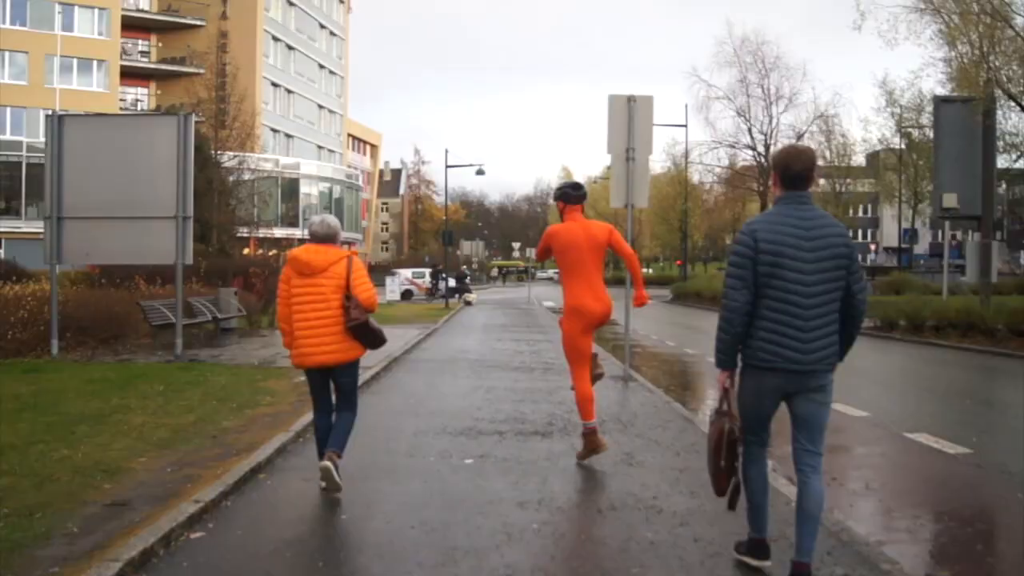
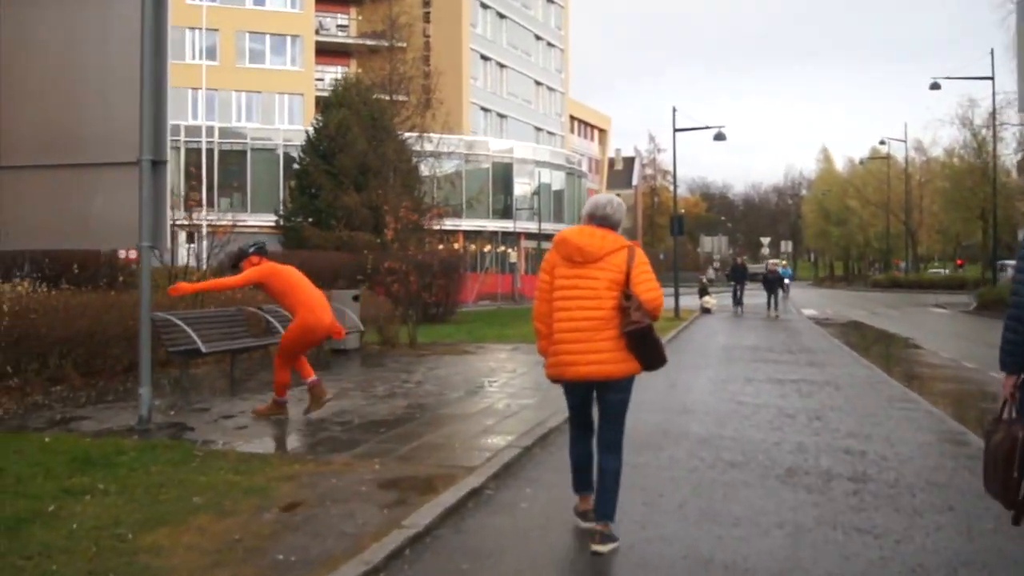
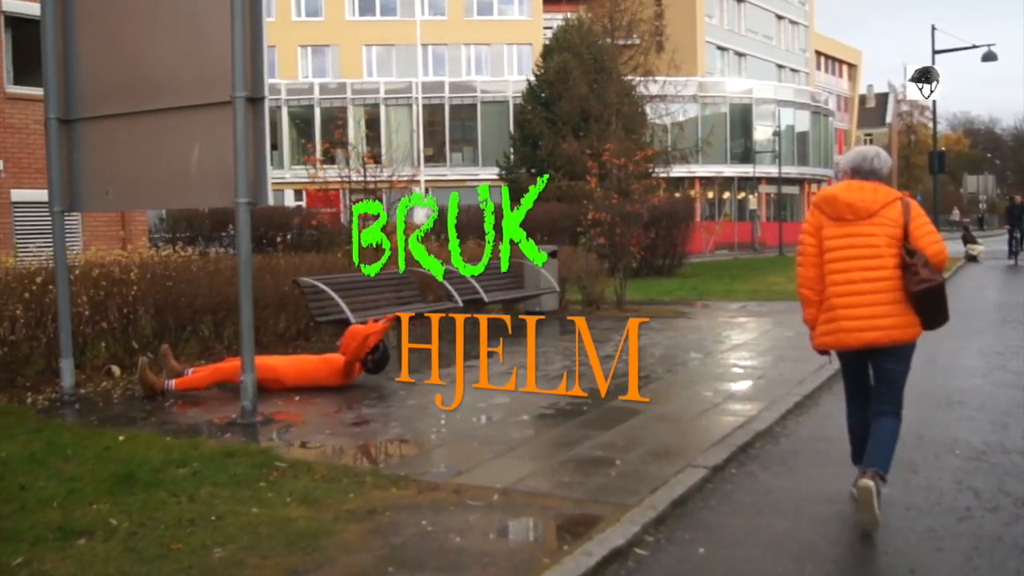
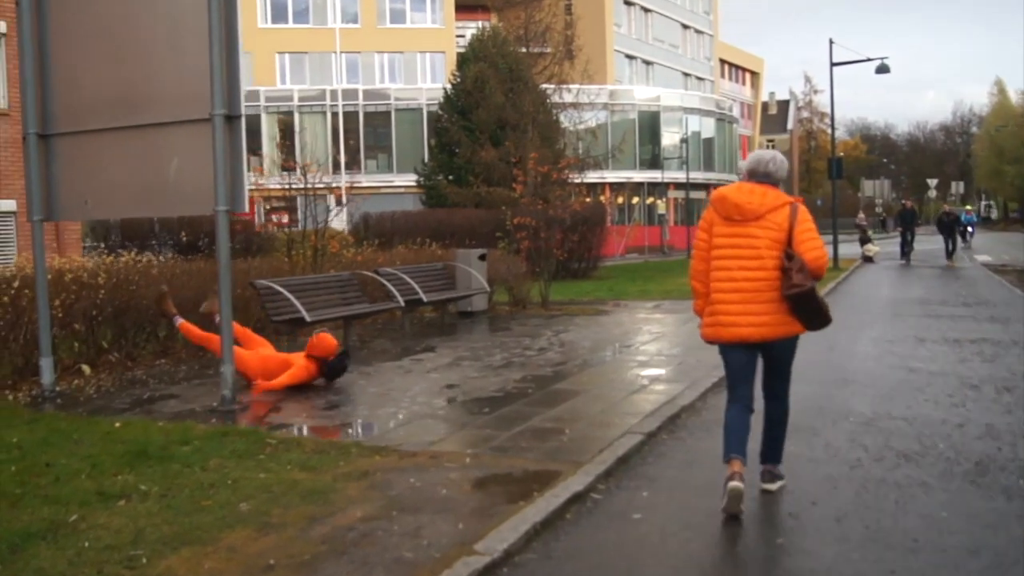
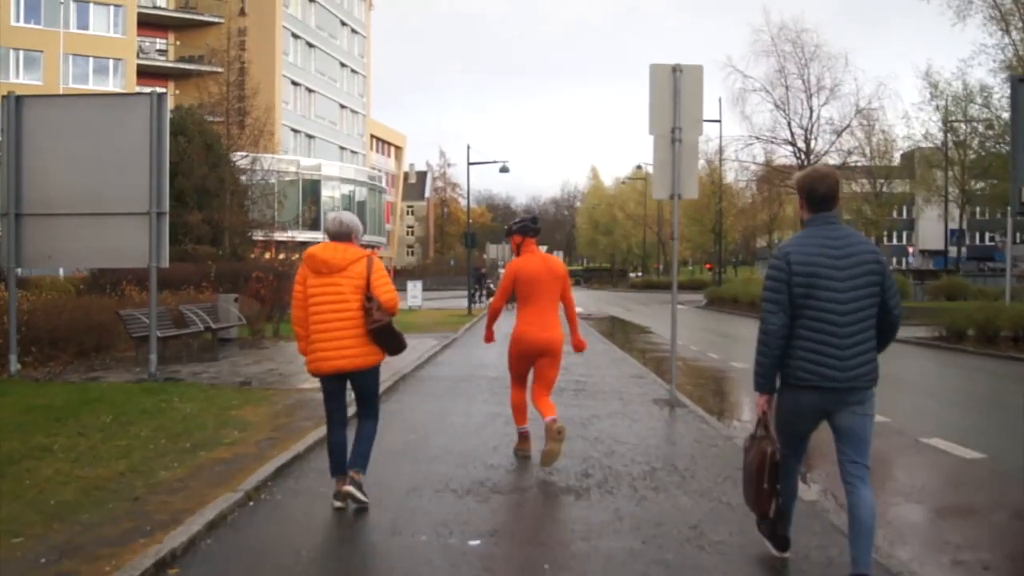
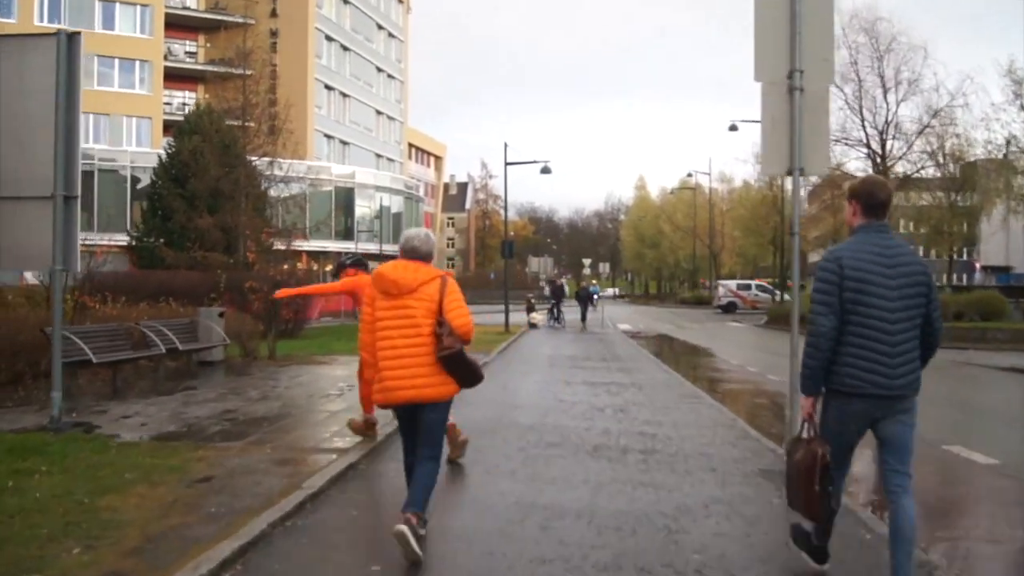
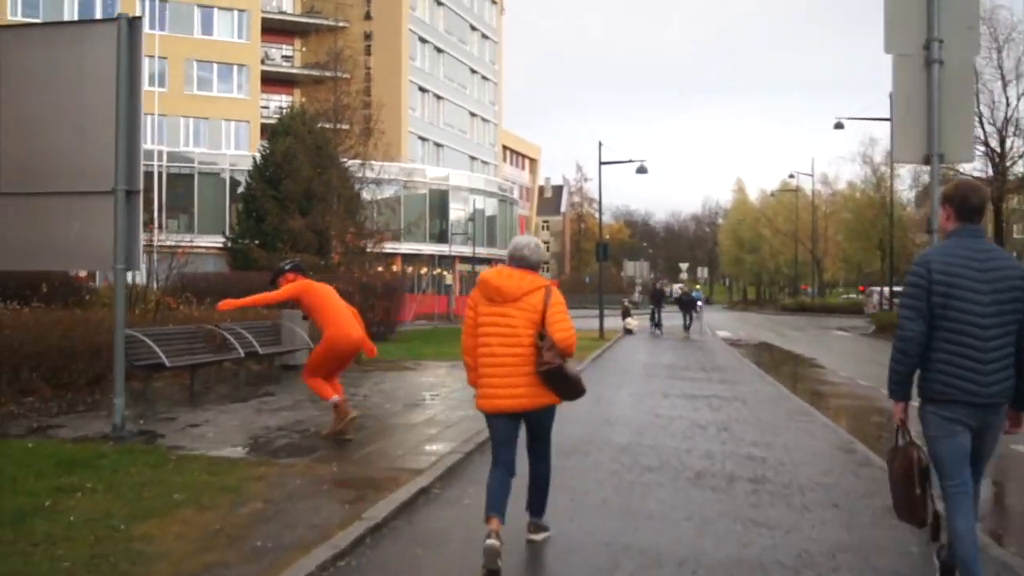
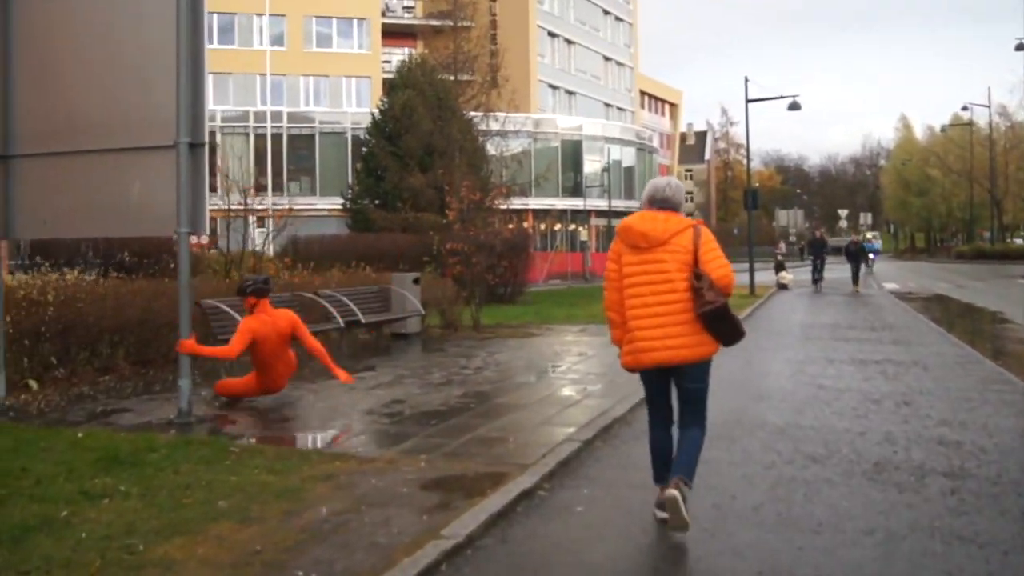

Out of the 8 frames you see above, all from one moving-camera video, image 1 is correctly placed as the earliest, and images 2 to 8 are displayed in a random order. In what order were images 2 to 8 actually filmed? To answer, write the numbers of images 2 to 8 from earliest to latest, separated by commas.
5, 6, 7, 2, 8, 4, 3
